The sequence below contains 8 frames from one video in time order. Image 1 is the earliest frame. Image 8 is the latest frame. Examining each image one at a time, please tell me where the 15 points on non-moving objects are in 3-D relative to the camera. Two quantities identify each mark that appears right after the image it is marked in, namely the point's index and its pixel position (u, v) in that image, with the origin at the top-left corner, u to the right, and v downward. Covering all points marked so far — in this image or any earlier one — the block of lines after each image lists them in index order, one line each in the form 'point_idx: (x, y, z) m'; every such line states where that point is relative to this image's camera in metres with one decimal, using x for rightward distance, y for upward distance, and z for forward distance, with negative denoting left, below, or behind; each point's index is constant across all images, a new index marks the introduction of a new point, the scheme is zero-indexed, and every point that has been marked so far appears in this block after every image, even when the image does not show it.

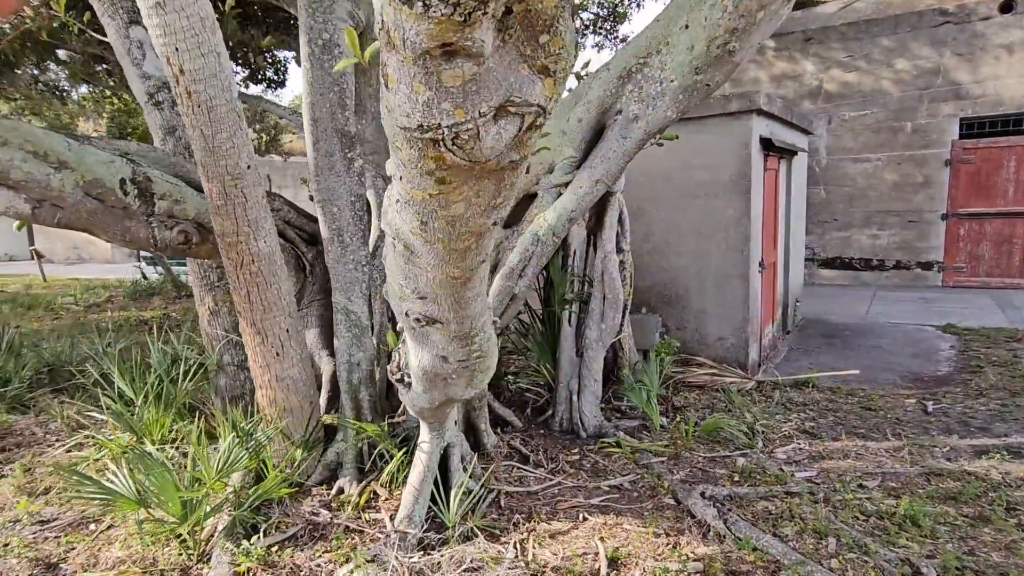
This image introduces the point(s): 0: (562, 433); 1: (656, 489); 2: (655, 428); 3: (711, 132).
0: (+0.3, -0.9, +3.9) m
1: (+0.7, -1.0, +3.3) m
2: (+0.8, -0.8, +3.8) m
3: (+1.6, +1.3, +5.1) m
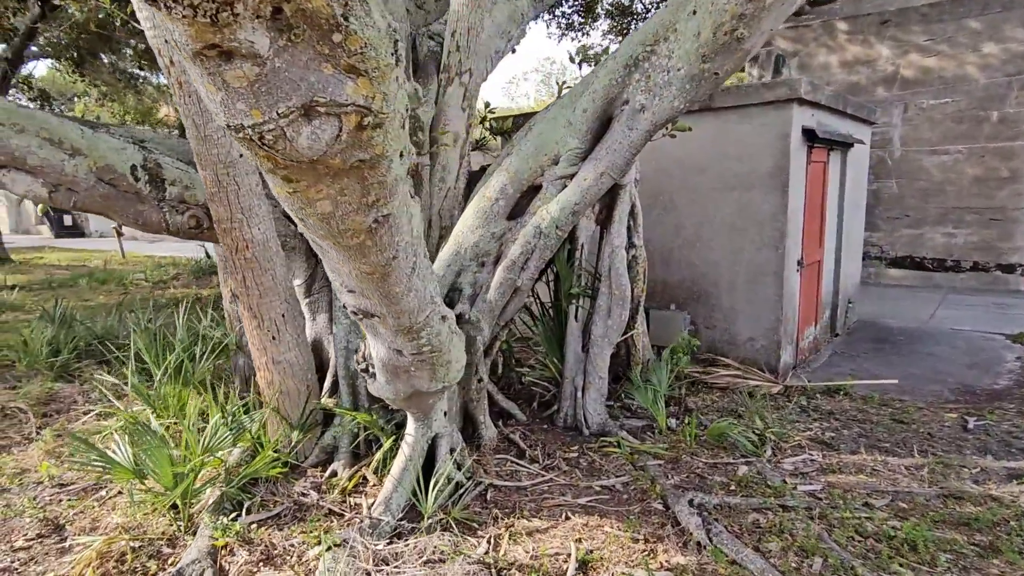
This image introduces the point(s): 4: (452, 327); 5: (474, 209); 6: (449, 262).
0: (+0.3, -0.8, +3.8) m
1: (+0.7, -1.0, +3.2) m
2: (+0.9, -0.8, +3.7) m
3: (+1.8, +1.3, +4.9) m
4: (-0.2, -0.1, +2.2) m
5: (-0.2, +0.4, +3.6) m
6: (-0.3, +0.1, +3.6) m
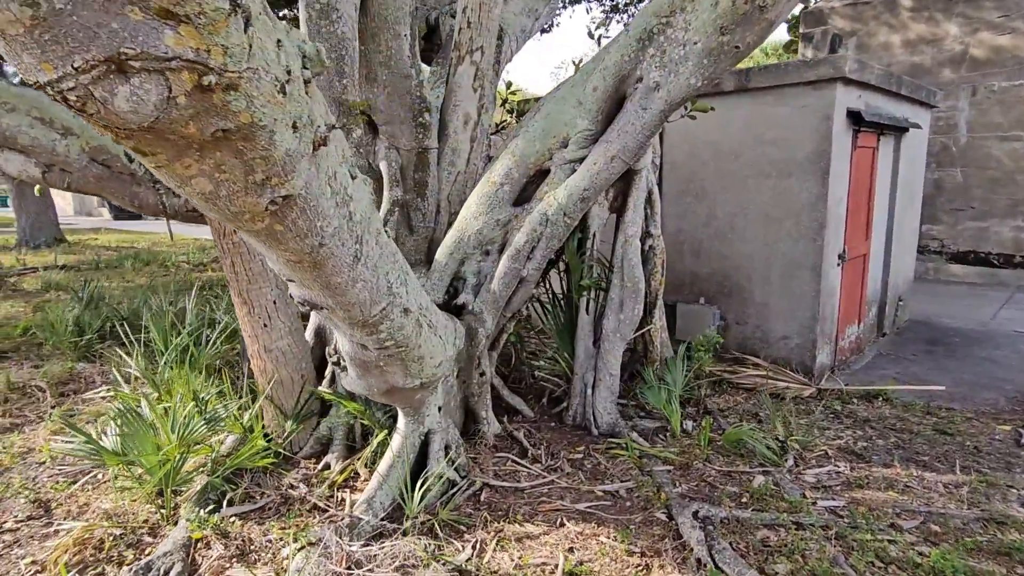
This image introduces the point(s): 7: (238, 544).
0: (+0.3, -0.8, +3.7) m
1: (+0.6, -1.0, +2.9) m
2: (+0.9, -0.8, +3.5) m
3: (+1.9, +1.3, +4.5) m
4: (-0.3, -0.1, +2.1) m
5: (-0.2, +0.5, +3.4) m
6: (-0.3, +0.2, +3.4) m
7: (-1.1, -1.0, +2.5) m
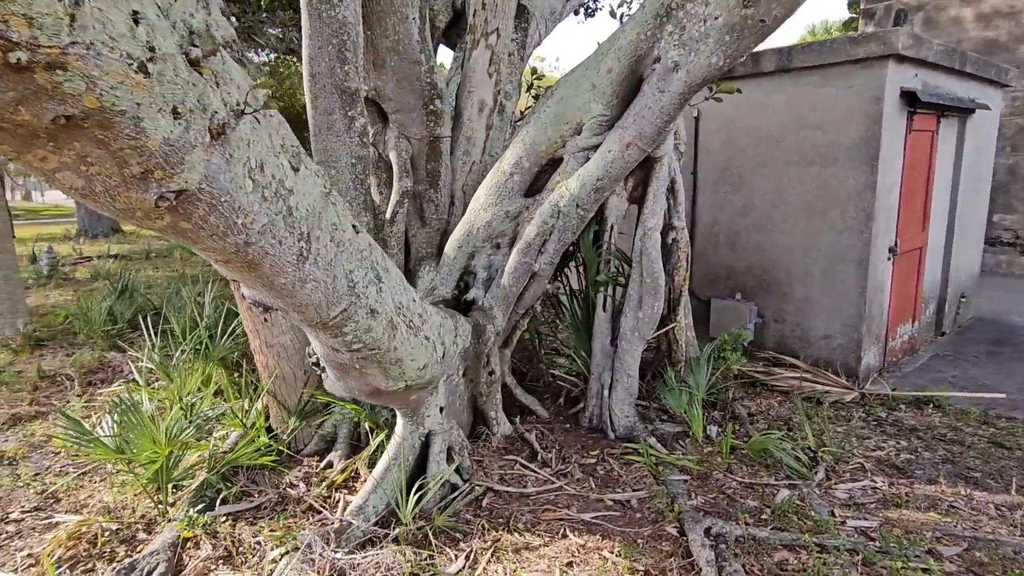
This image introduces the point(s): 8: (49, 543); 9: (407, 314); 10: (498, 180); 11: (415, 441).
0: (+0.4, -0.8, +3.5) m
1: (+0.6, -1.0, +2.8) m
2: (+0.9, -0.8, +3.3) m
3: (+2.1, +1.3, +4.2) m
4: (-0.3, -0.1, +1.9) m
5: (-0.1, +0.5, +3.2) m
6: (-0.3, +0.2, +3.3) m
7: (-1.1, -1.0, +2.5) m
8: (-1.8, -1.0, +2.5) m
9: (-0.3, -0.1, +2.0) m
10: (-0.1, +0.5, +3.2) m
11: (-0.4, -0.7, +2.8) m
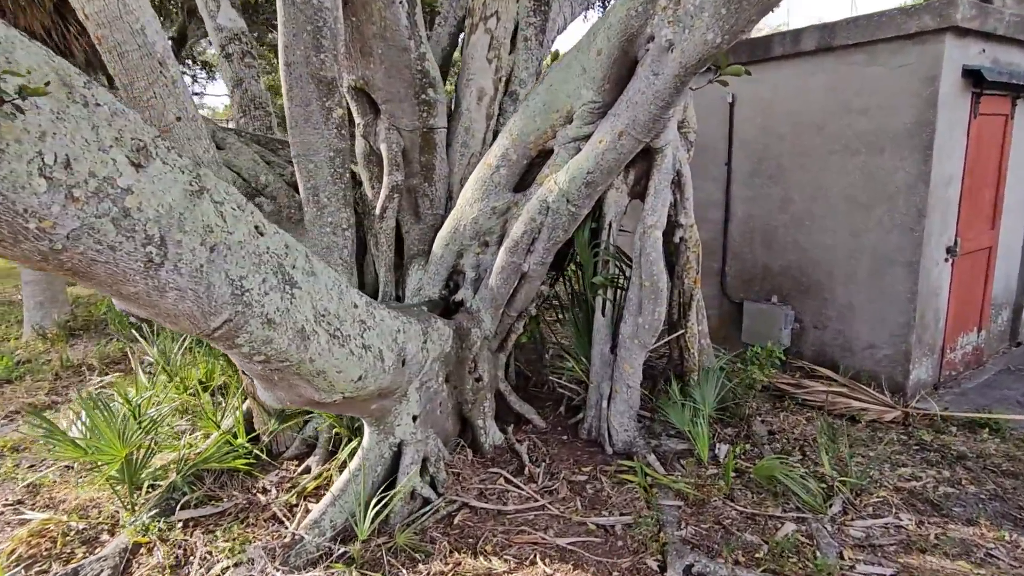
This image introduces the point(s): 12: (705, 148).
0: (+0.4, -0.8, +3.2) m
1: (+0.5, -1.0, +2.5) m
2: (+0.9, -0.8, +3.0) m
3: (+2.1, +1.3, +3.7) m
4: (-0.5, -0.1, +1.8) m
5: (-0.2, +0.5, +3.0) m
6: (-0.3, +0.2, +3.1) m
7: (-1.2, -1.0, +2.4) m
8: (-1.9, -1.0, +2.5) m
9: (-0.5, -0.1, +1.8) m
10: (-0.1, +0.5, +3.0) m
11: (-0.5, -0.7, +2.7) m
12: (+1.4, +1.0, +4.8) m
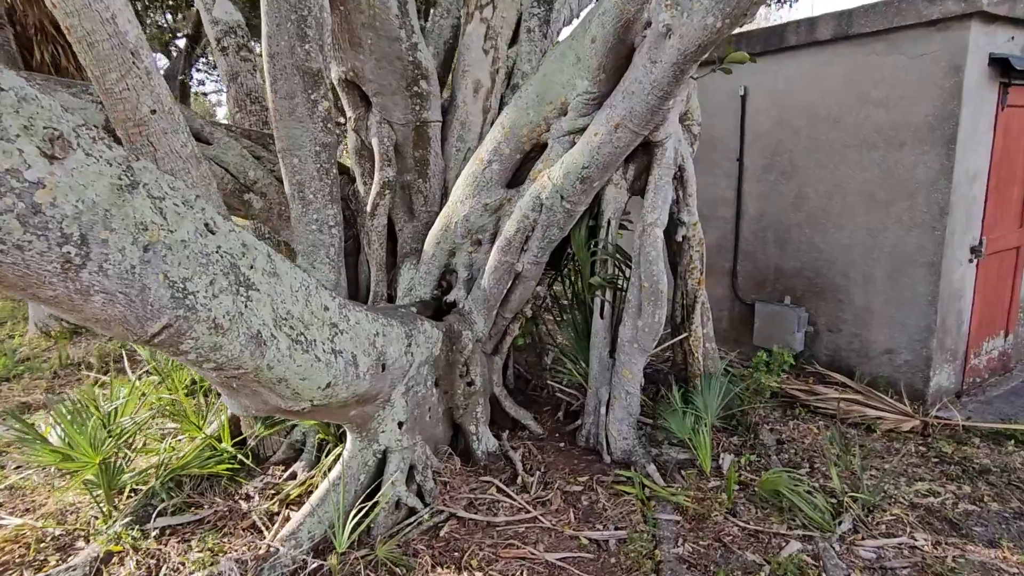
0: (+0.3, -0.8, +3.1) m
1: (+0.5, -1.0, +2.3) m
2: (+0.8, -0.8, +2.8) m
3: (+2.1, +1.3, +3.5) m
4: (-0.6, -0.1, +1.6) m
5: (-0.2, +0.5, +2.9) m
6: (-0.3, +0.2, +3.0) m
7: (-1.3, -1.0, +2.3) m
8: (-2.0, -1.0, +2.5) m
9: (-0.6, -0.1, +1.7) m
10: (-0.2, +0.5, +2.8) m
11: (-0.6, -0.7, +2.6) m
12: (+1.5, +1.0, +4.6) m
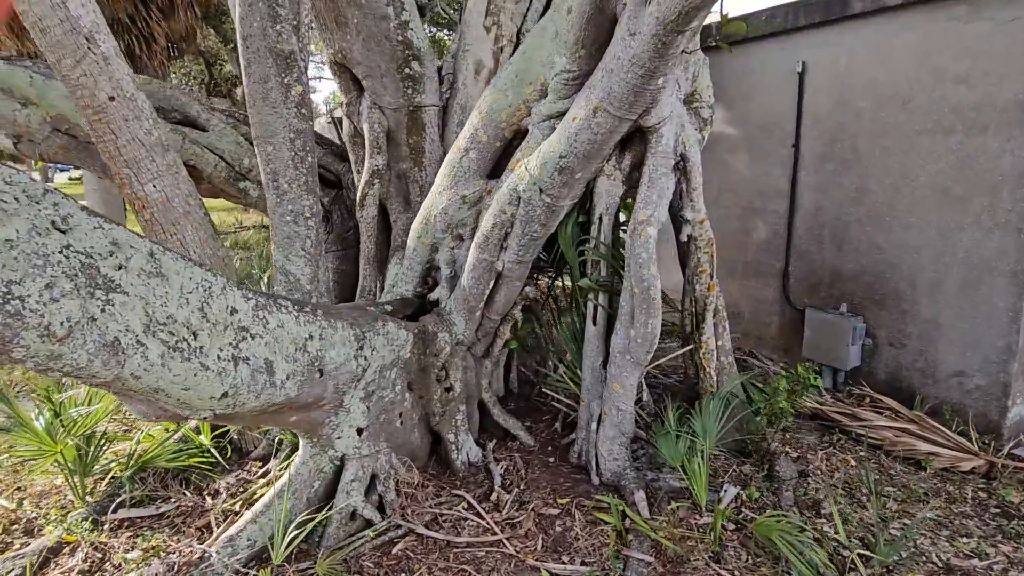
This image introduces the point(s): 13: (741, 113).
0: (+0.3, -0.8, +2.8) m
1: (+0.3, -1.0, +2.1) m
2: (+0.7, -0.8, +2.5) m
3: (+2.2, +1.2, +2.9) m
4: (-0.9, -0.1, +1.5) m
5: (-0.3, +0.5, +2.7) m
6: (-0.4, +0.2, +2.8) m
7: (-1.5, -1.0, +2.3) m
8: (-2.1, -0.9, +2.5) m
9: (-0.8, -0.1, +1.6) m
10: (-0.2, +0.5, +2.6) m
11: (-0.7, -0.7, +2.4) m
12: (+1.7, +1.0, +4.1) m
13: (+1.5, +1.2, +4.4) m
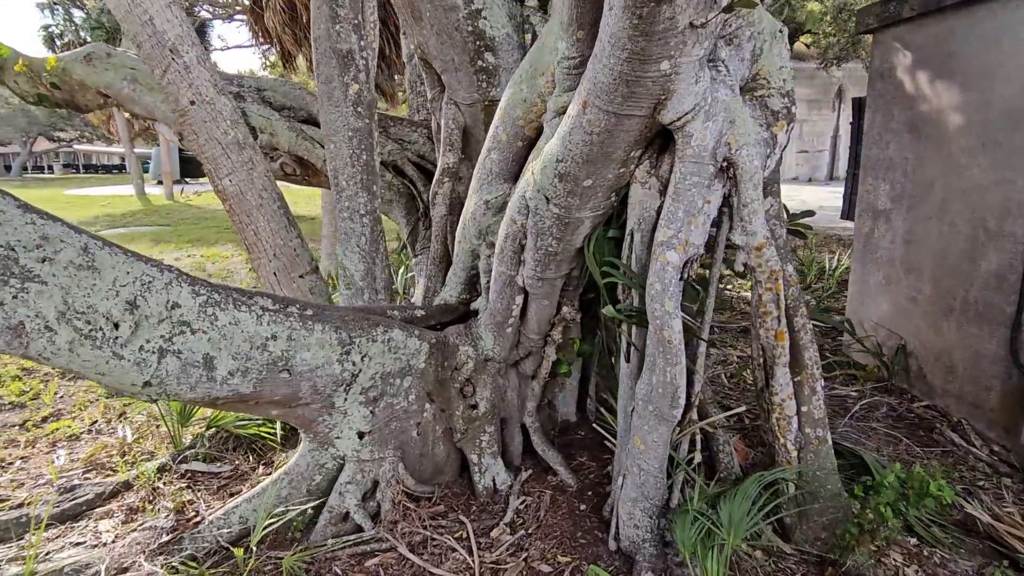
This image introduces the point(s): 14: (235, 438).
0: (+0.3, -0.9, +2.4) m
1: (0.0, -1.1, +1.7) m
2: (+0.5, -0.9, +1.9) m
3: (+2.3, +0.9, +1.6) m
4: (-1.2, -0.1, +1.7) m
5: (-0.1, +0.5, +2.4) m
6: (-0.2, +0.2, +2.6) m
7: (-1.5, -0.9, +2.7) m
8: (-2.0, -0.8, +3.2) m
9: (-1.1, -0.1, +1.7) m
10: (-0.1, +0.5, +2.4) m
11: (-0.7, -0.7, +2.5) m
12: (+2.3, +0.8, +2.9) m
13: (+2.3, +0.9, +3.2) m
14: (-1.3, -0.7, +3.0) m
